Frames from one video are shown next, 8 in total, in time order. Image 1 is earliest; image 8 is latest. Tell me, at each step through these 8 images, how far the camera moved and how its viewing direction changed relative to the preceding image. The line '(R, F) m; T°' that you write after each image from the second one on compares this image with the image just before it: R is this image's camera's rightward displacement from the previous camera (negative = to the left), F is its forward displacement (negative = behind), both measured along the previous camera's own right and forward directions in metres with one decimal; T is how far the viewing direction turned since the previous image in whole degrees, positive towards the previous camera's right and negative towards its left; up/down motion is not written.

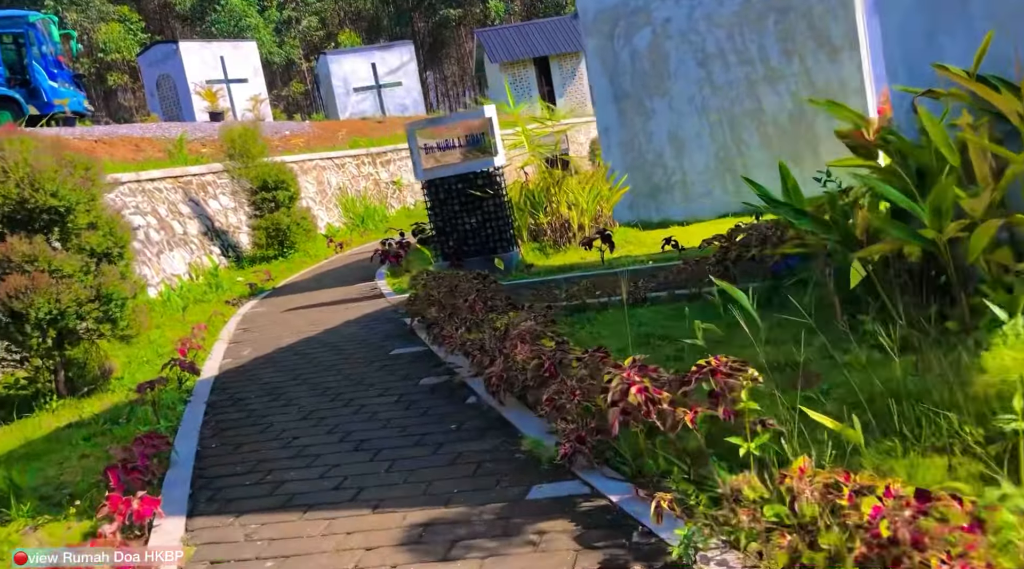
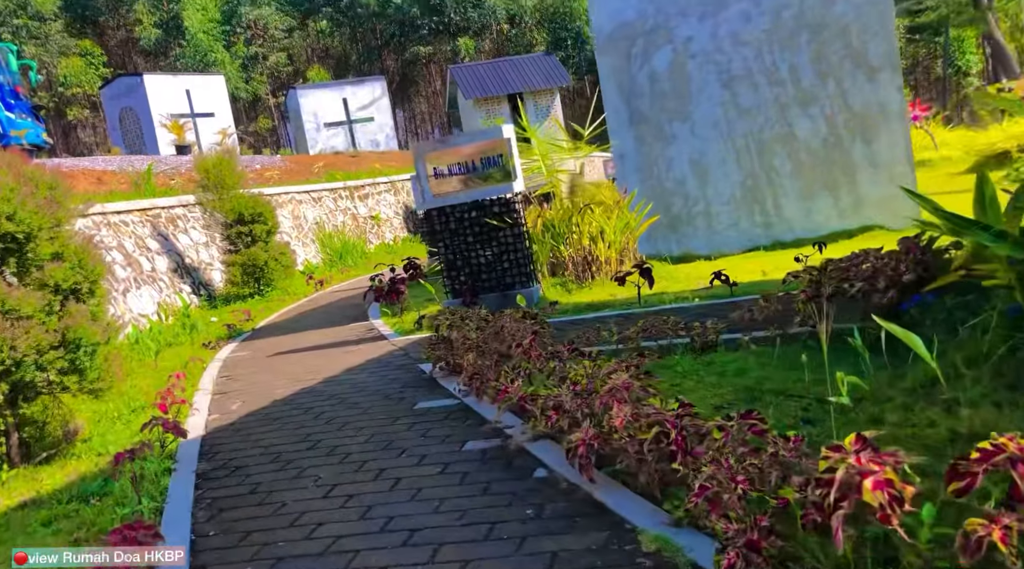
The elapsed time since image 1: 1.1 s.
(-0.5, +1.4) m; +2°
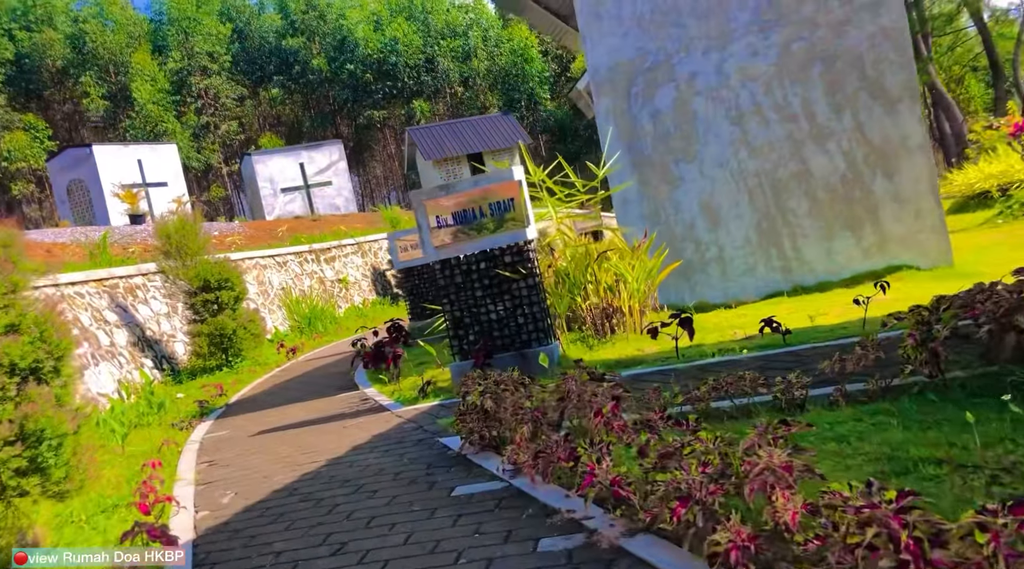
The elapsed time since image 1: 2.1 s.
(-0.5, +1.2) m; +2°
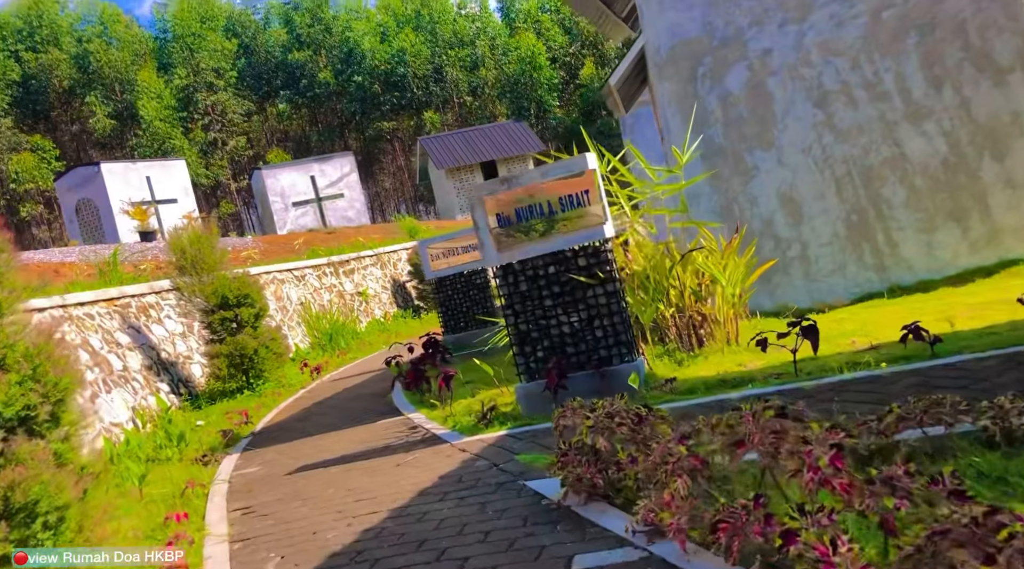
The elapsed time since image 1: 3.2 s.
(-0.5, +1.4) m; 0°
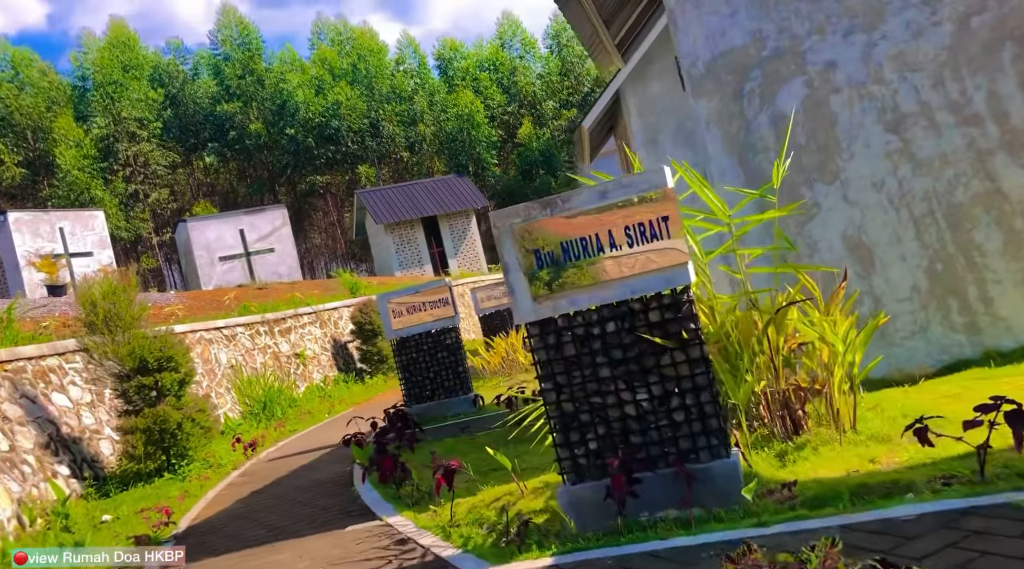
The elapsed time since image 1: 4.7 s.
(-0.6, +2.5) m; +4°
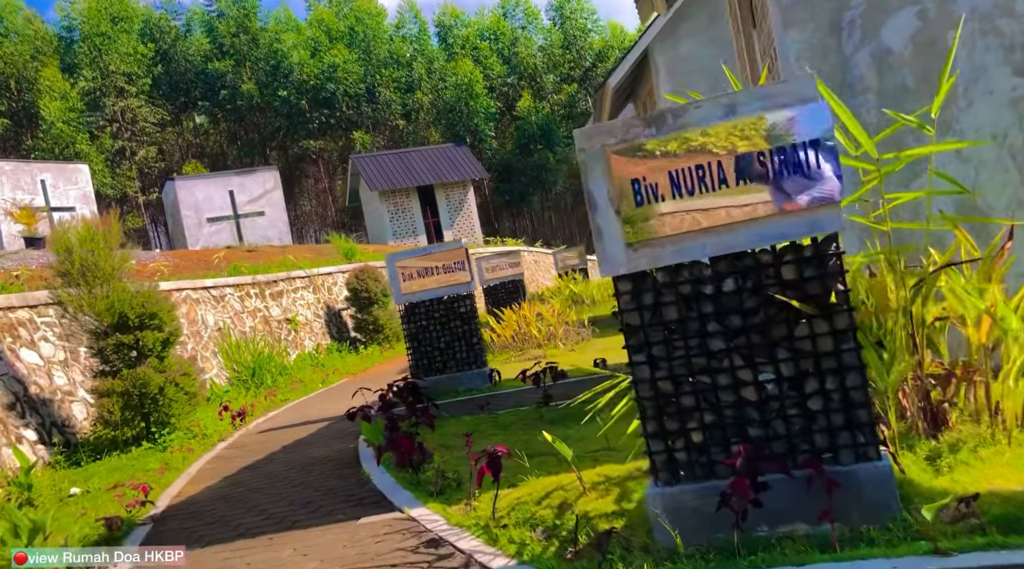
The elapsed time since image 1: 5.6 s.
(-0.4, +1.4) m; +1°
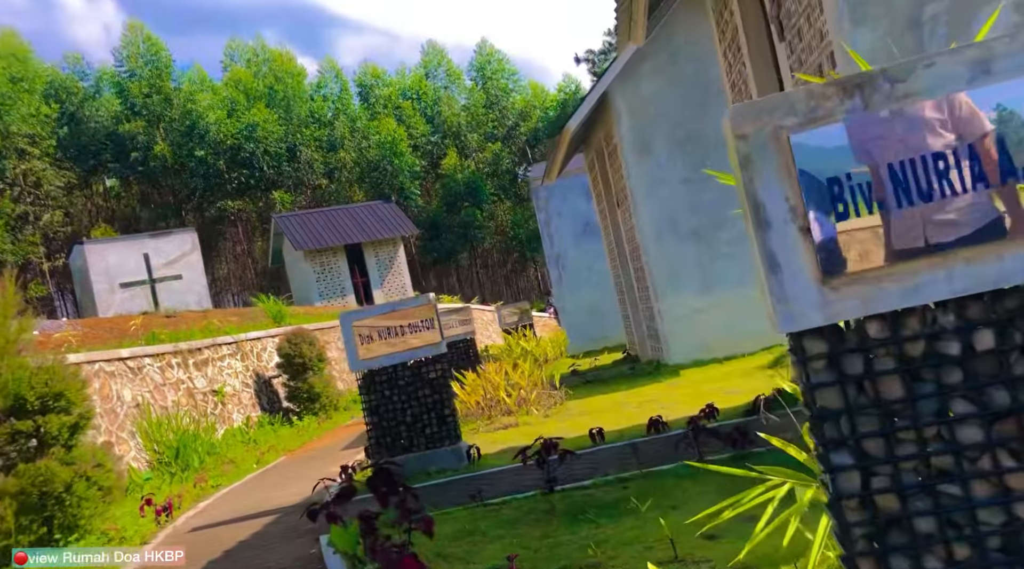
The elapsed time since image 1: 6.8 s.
(-0.6, +2.0) m; +4°
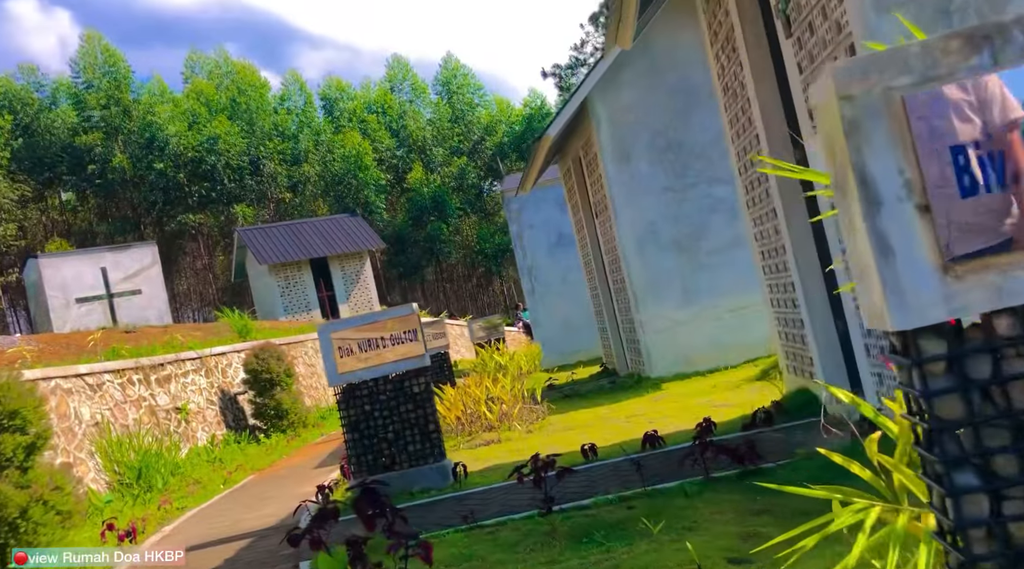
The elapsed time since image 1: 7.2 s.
(-0.2, +0.6) m; +2°
